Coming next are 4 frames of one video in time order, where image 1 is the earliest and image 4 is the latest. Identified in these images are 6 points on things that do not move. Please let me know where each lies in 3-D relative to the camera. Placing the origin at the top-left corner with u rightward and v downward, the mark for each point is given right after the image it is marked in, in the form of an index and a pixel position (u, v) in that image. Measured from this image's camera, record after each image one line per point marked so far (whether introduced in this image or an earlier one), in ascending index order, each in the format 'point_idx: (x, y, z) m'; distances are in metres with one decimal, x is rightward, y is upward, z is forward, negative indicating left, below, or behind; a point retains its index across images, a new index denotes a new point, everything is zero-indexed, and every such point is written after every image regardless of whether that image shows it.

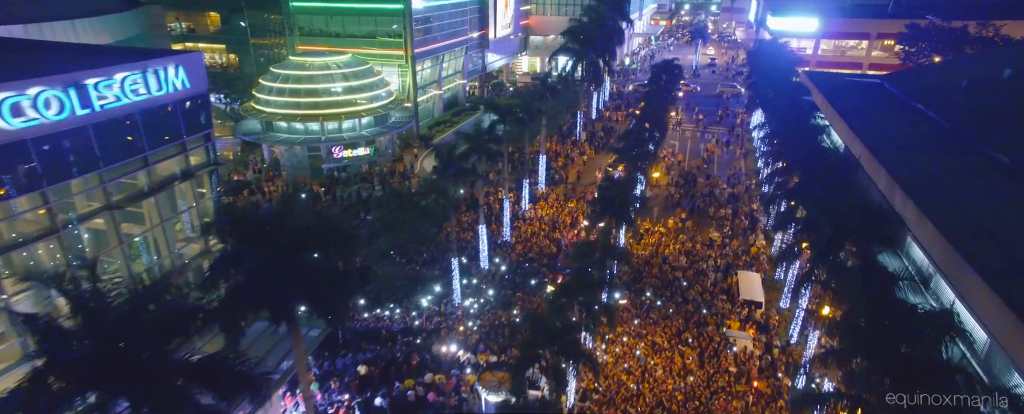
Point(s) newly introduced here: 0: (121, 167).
0: (-9.5, +0.9, +13.9) m
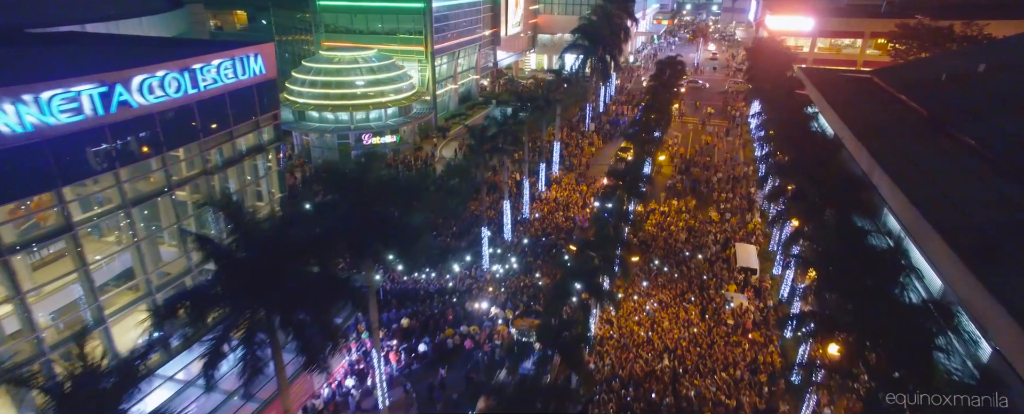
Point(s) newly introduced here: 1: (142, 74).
0: (-8.6, +1.9, +16.5) m
1: (-8.7, +3.1, +13.7) m
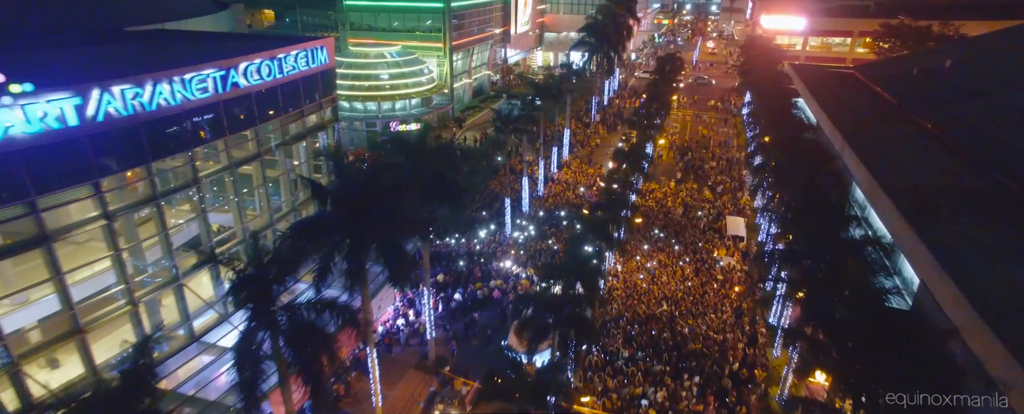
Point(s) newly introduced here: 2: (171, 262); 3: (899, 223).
0: (-7.7, +3.0, +19.9) m
1: (-7.8, +4.3, +17.1) m
2: (-9.2, -1.5, +15.6) m
3: (+10.9, -0.4, +16.4) m
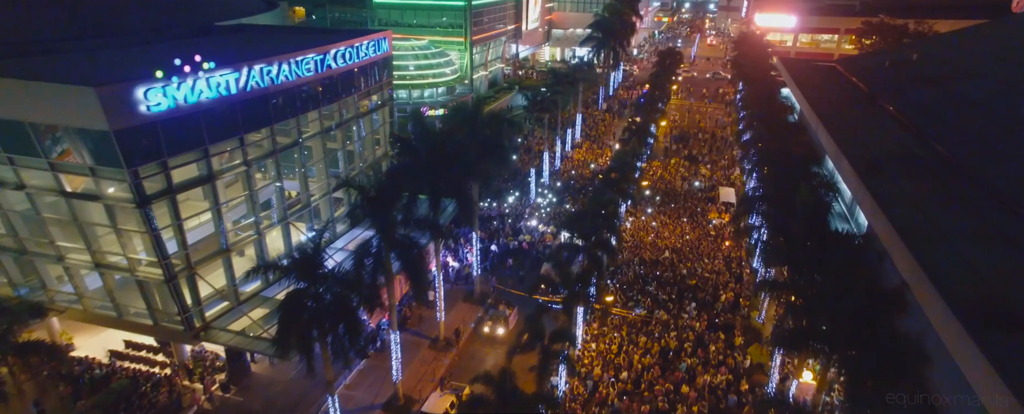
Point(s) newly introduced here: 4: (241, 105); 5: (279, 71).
0: (-6.5, +4.6, +24.2) m
1: (-6.5, +5.8, +21.4) m
2: (-7.9, +0.1, +20.0) m
3: (+12.2, +1.1, +20.8) m
4: (-8.1, +3.0, +17.2) m
5: (-7.4, +4.3, +18.4) m
